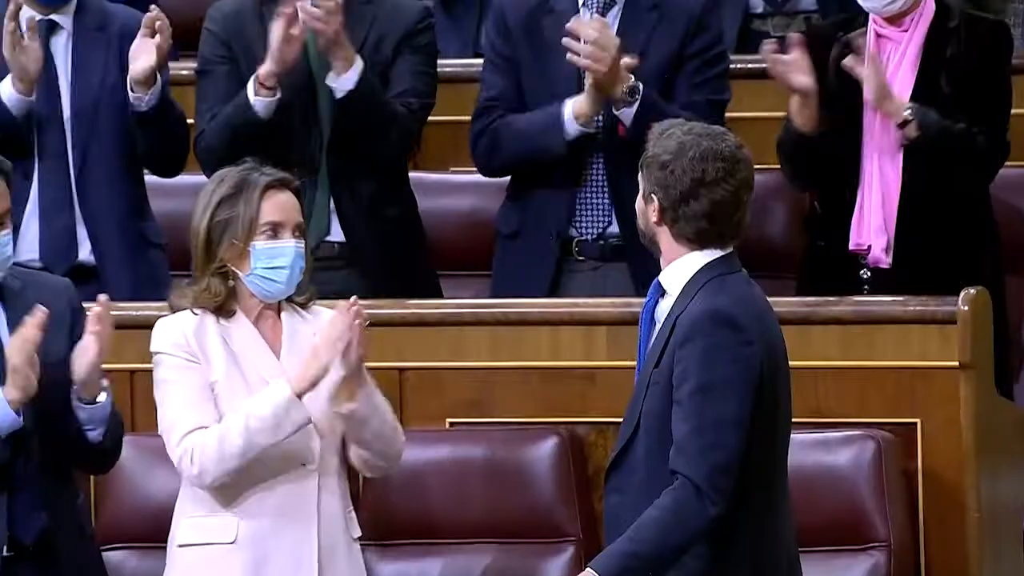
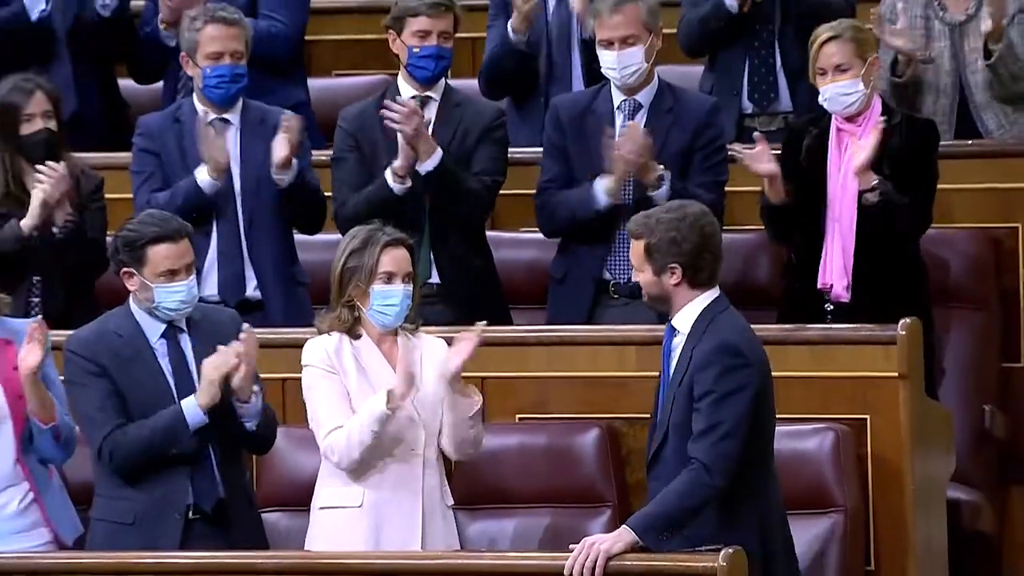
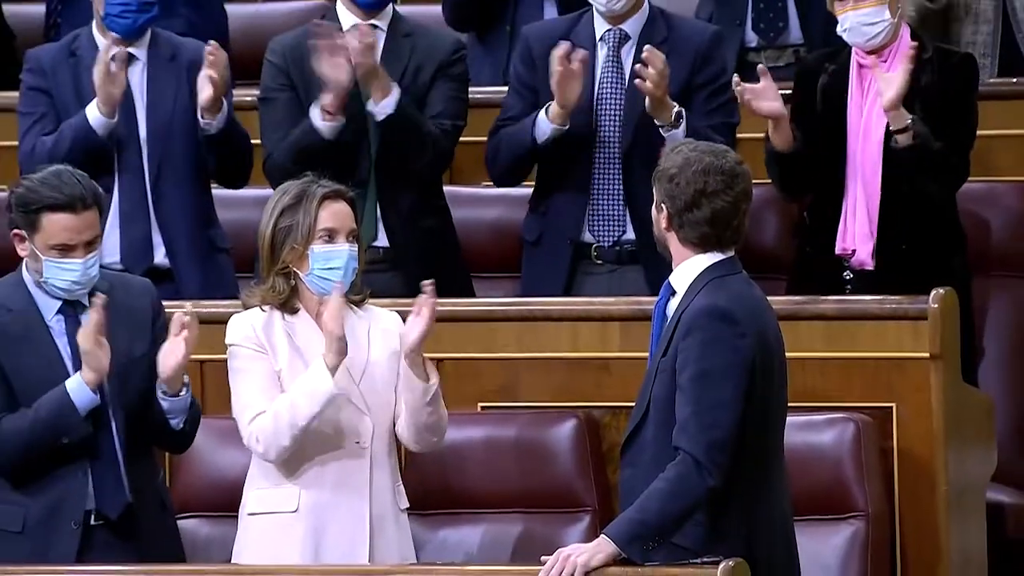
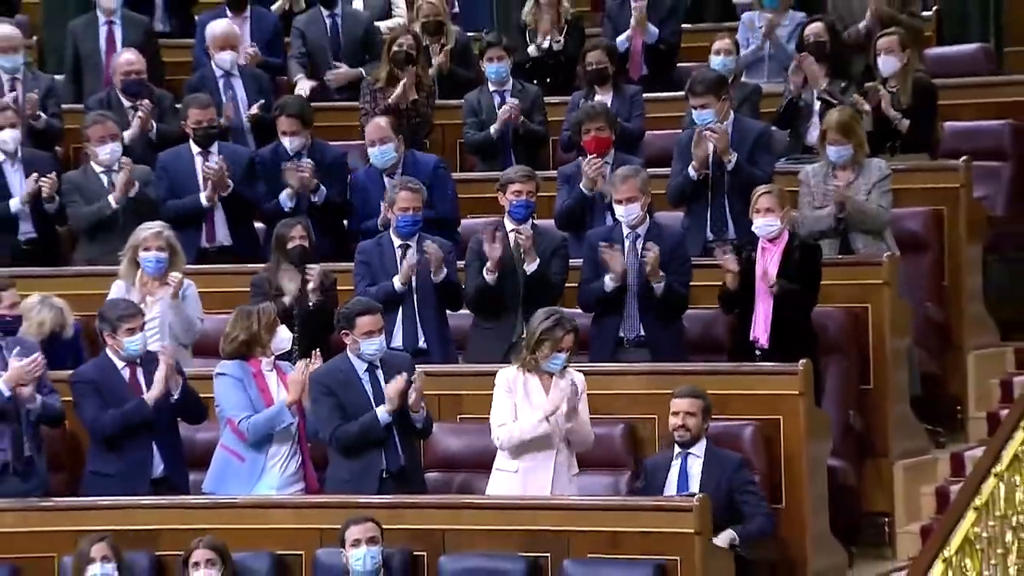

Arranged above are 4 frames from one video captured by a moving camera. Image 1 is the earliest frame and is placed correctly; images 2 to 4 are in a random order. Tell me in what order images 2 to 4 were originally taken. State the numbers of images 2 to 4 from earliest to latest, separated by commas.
3, 2, 4
